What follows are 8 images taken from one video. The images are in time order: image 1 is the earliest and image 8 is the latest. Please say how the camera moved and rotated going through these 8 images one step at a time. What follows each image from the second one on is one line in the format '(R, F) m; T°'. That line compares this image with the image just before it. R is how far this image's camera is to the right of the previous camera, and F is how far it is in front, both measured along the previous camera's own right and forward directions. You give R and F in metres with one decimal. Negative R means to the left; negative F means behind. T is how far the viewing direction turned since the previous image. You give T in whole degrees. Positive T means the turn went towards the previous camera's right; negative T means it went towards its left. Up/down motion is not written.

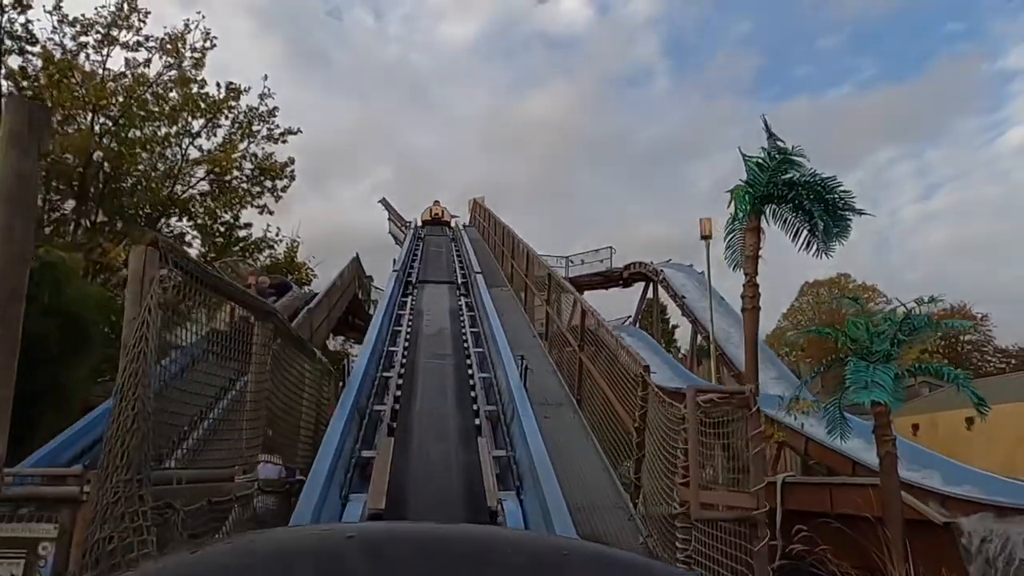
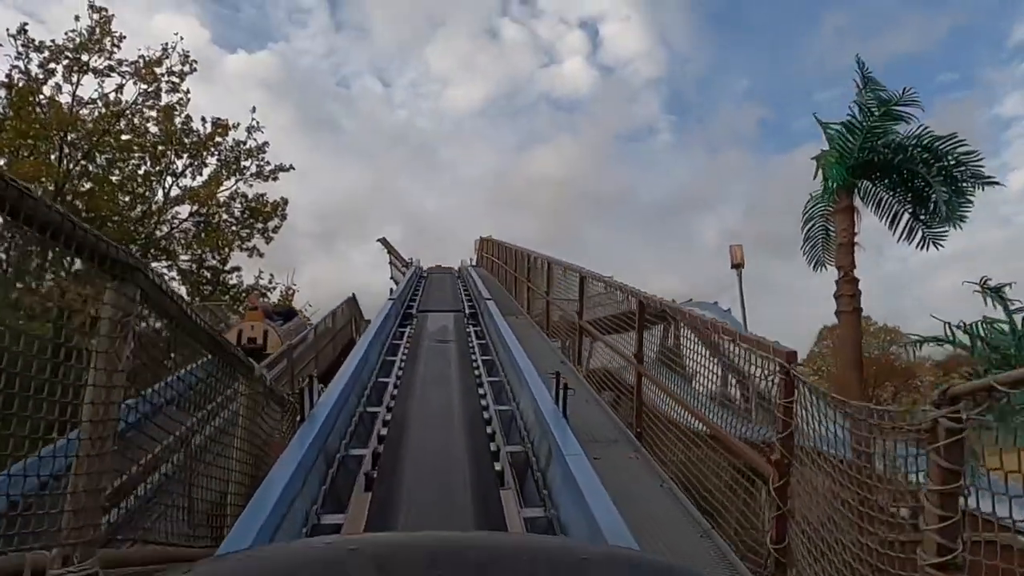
(-0.1, +1.4) m; 0°
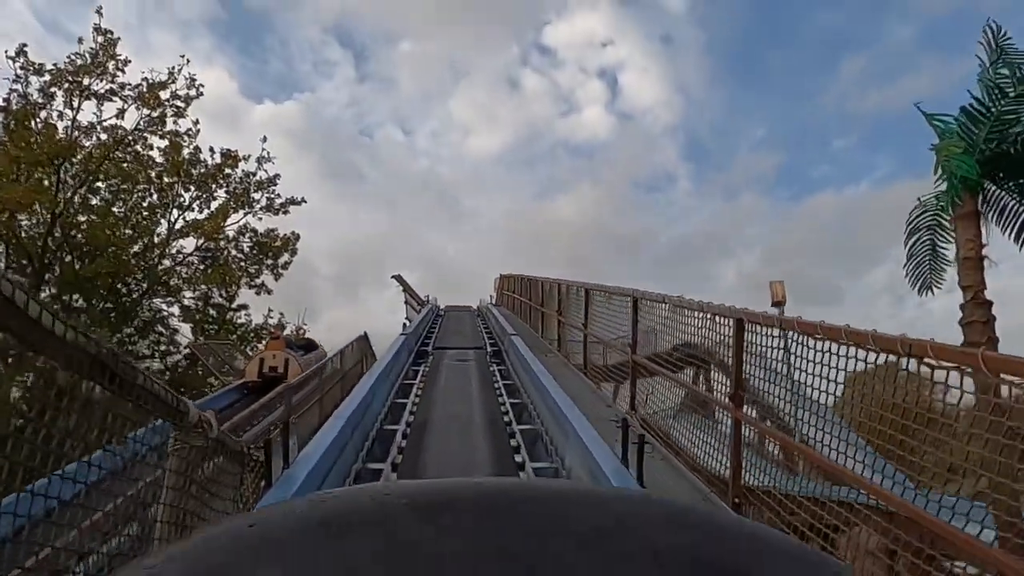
(-0.1, +0.9) m; -1°
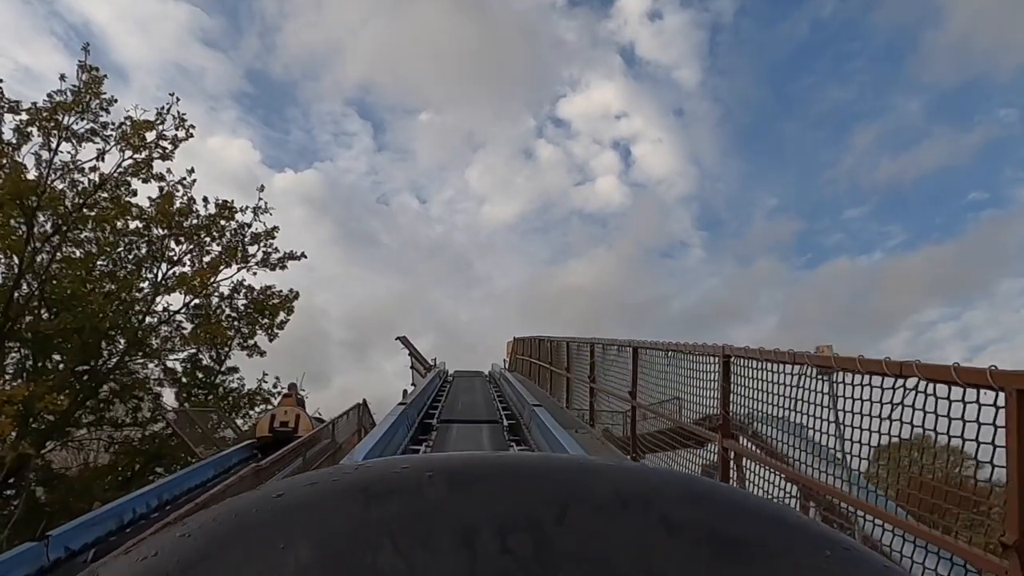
(-0.1, +1.3) m; -1°
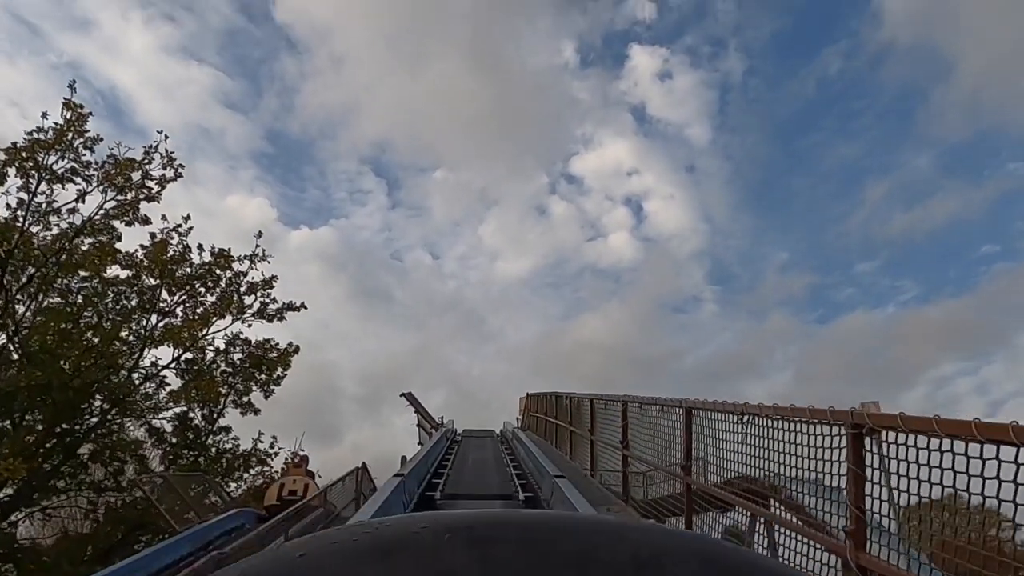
(0.0, +0.9) m; -1°
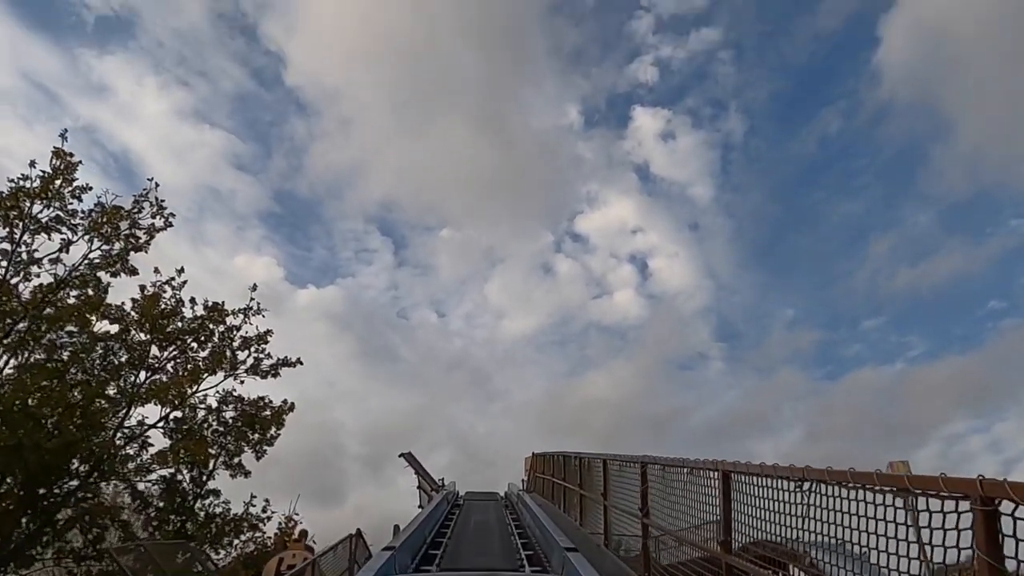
(0.0, +0.5) m; 0°
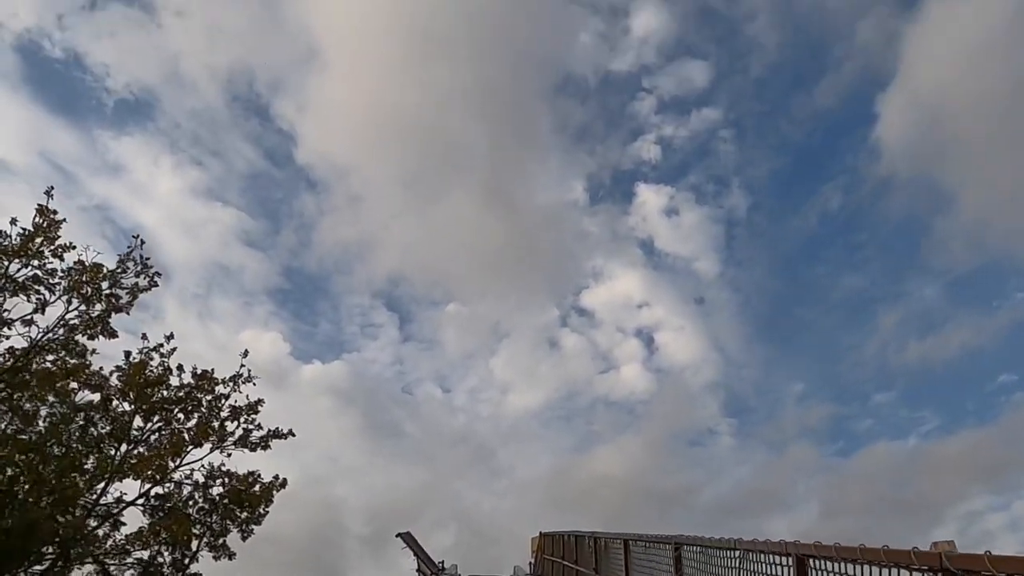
(0.0, +0.6) m; 0°
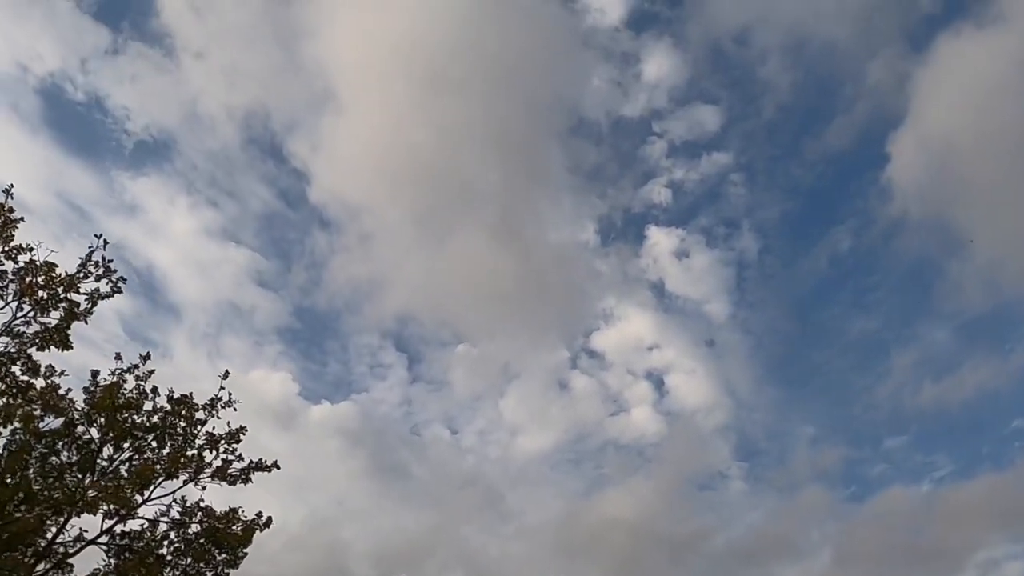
(0.0, +1.1) m; -1°
